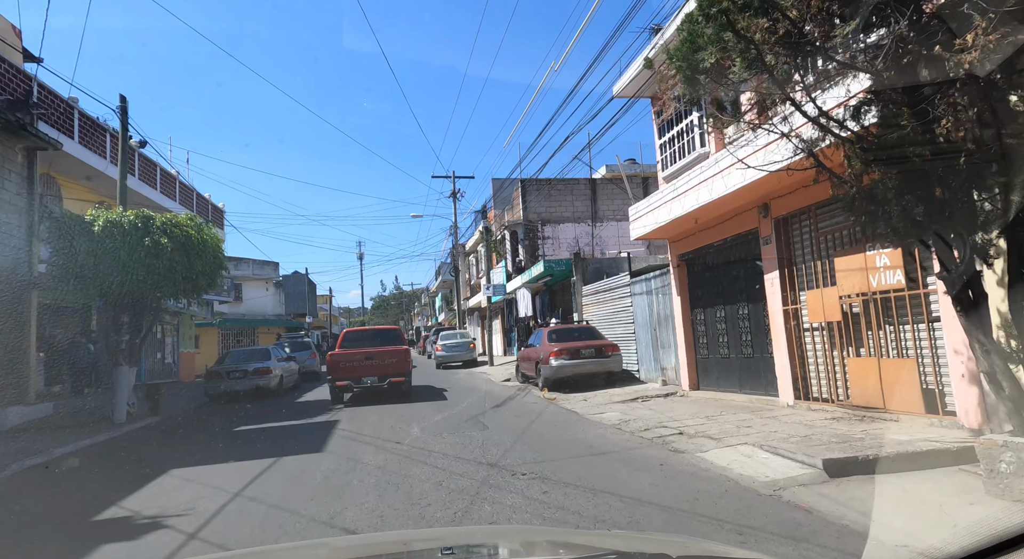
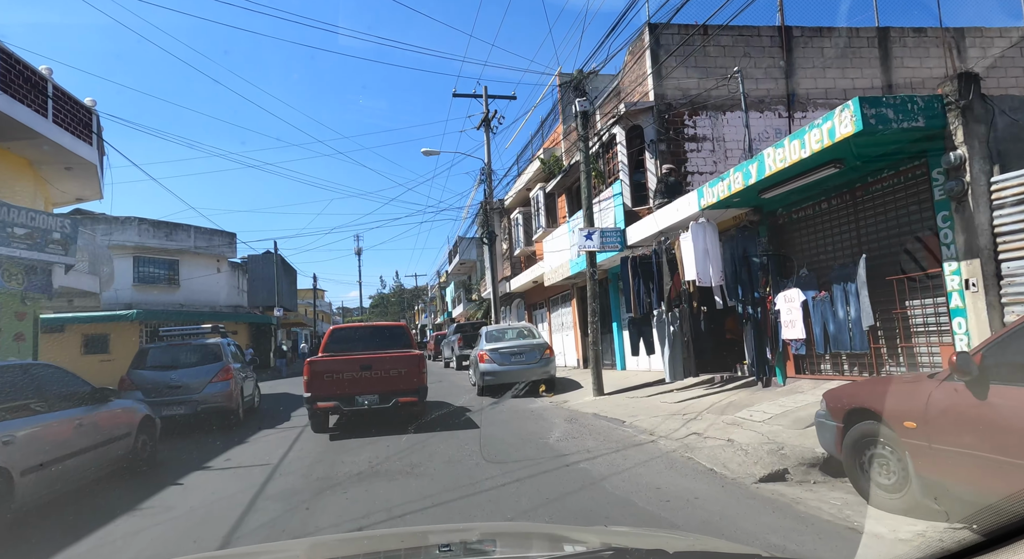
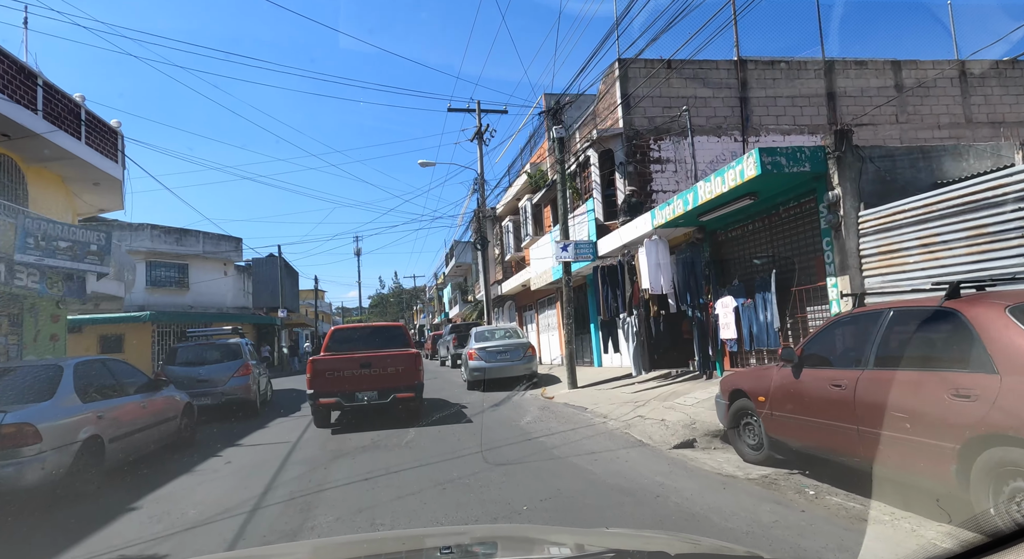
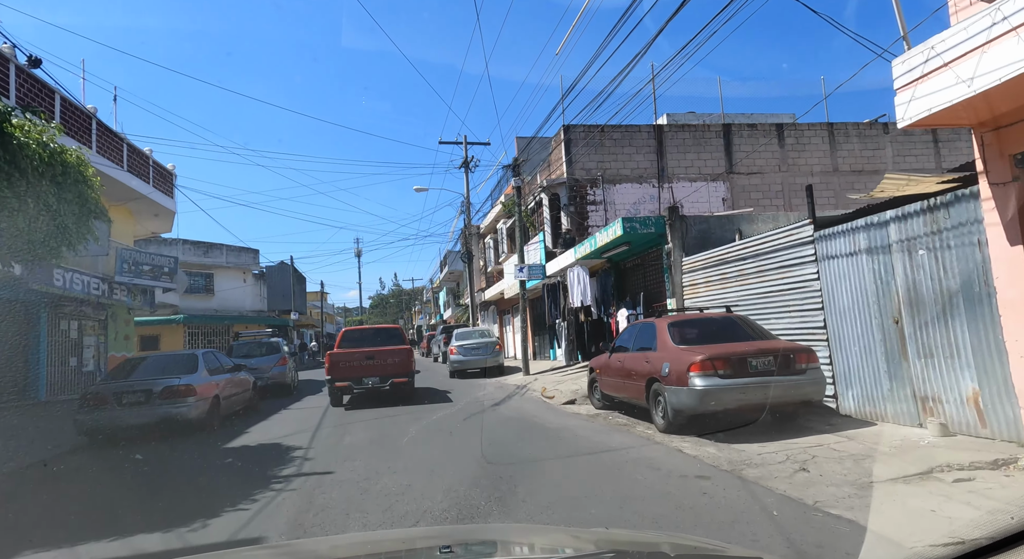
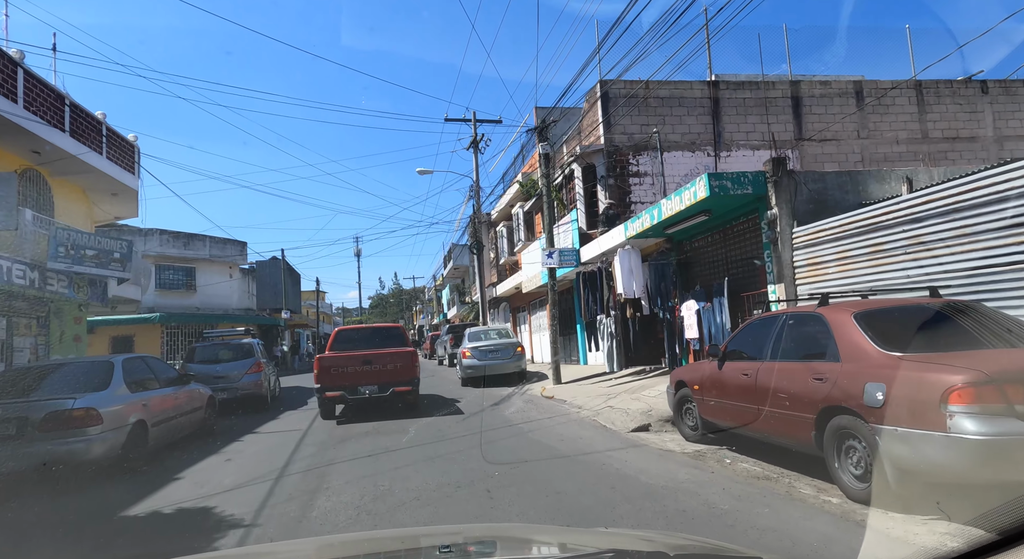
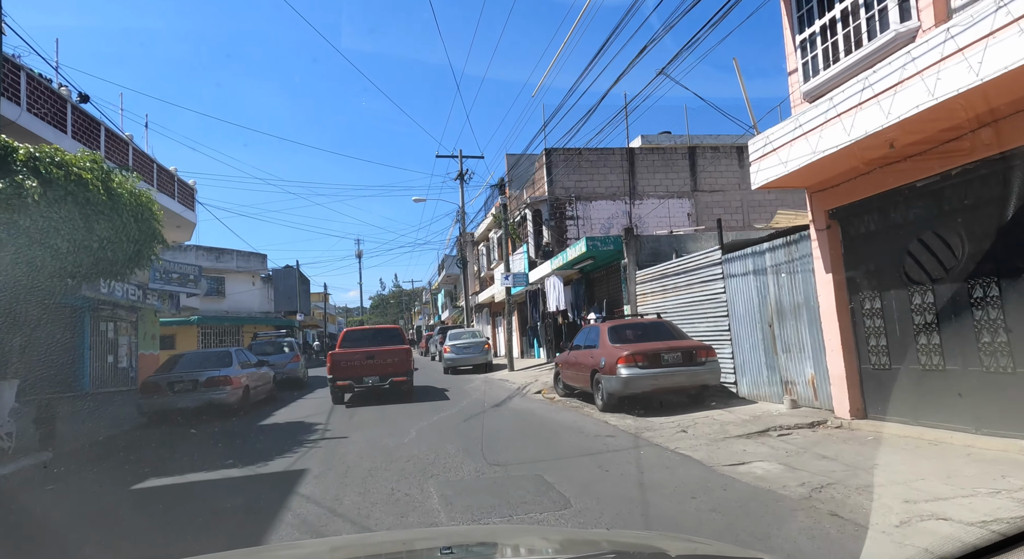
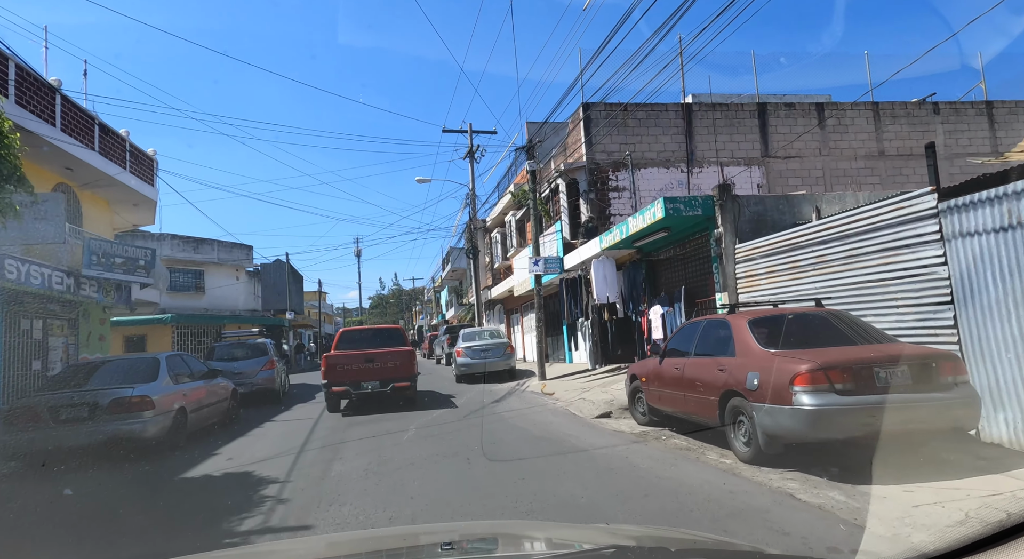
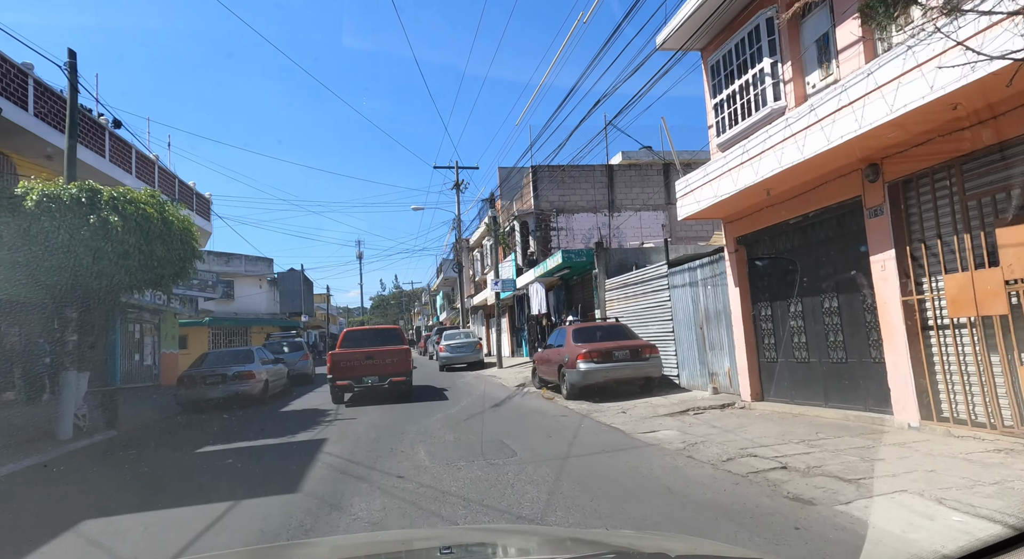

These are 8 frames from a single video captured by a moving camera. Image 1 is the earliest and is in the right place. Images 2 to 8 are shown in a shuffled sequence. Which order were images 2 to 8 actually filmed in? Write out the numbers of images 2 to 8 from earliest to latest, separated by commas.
8, 6, 4, 7, 5, 3, 2
